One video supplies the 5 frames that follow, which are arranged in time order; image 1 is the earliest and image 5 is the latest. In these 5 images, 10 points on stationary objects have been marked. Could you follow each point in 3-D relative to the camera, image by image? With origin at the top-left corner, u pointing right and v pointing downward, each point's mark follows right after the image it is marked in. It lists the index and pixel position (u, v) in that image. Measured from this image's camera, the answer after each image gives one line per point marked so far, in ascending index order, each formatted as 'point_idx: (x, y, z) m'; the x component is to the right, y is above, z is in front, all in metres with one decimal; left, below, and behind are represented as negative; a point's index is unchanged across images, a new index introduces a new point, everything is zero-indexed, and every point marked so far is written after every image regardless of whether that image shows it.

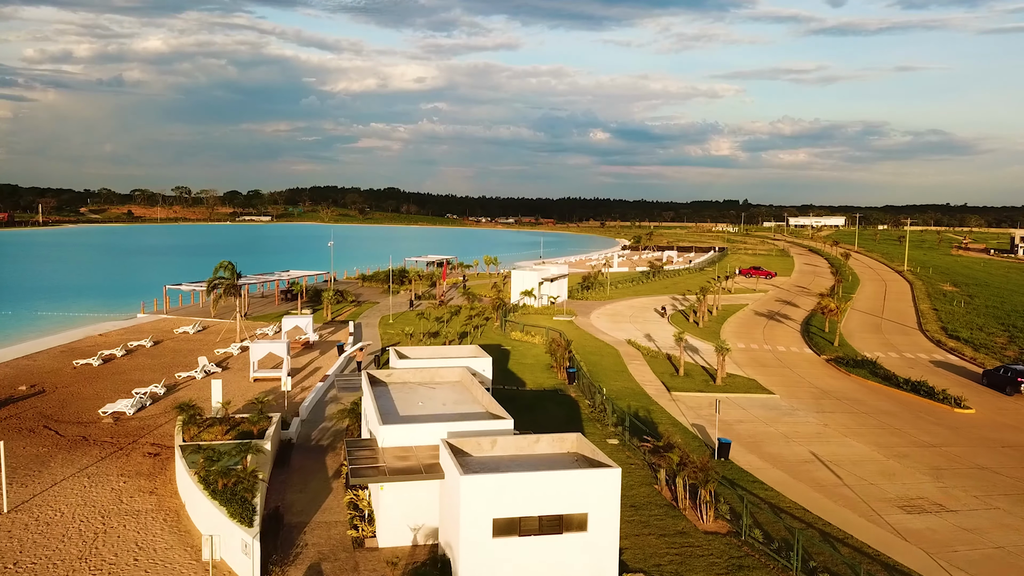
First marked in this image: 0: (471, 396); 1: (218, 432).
0: (-0.8, -2.2, +18.4) m
1: (-6.1, -3.0, +19.0) m
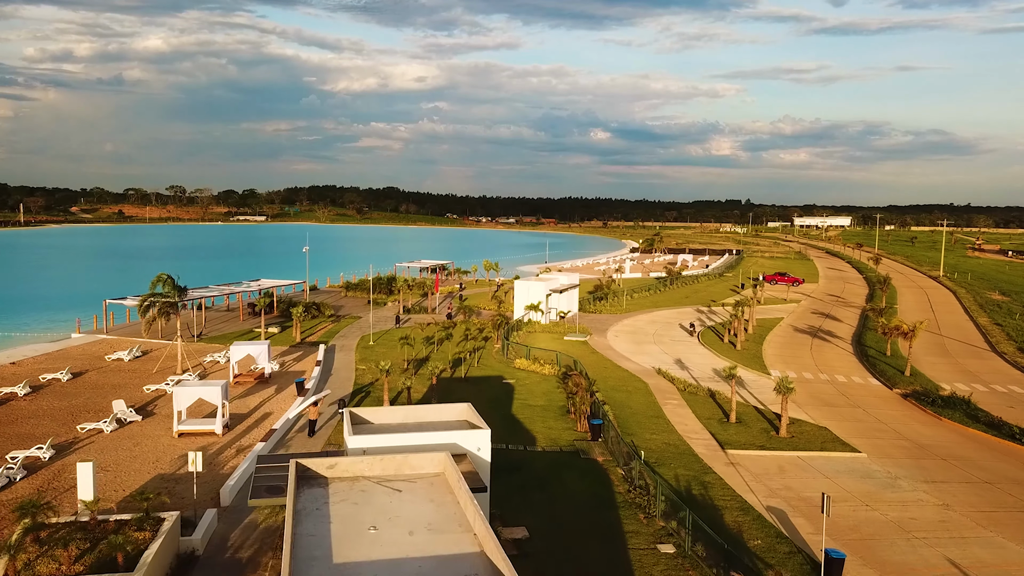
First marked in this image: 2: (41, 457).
0: (-0.7, -2.8, +11.6) m
1: (-6.0, -3.6, +12.2) m
2: (-9.9, -3.5, +19.2) m
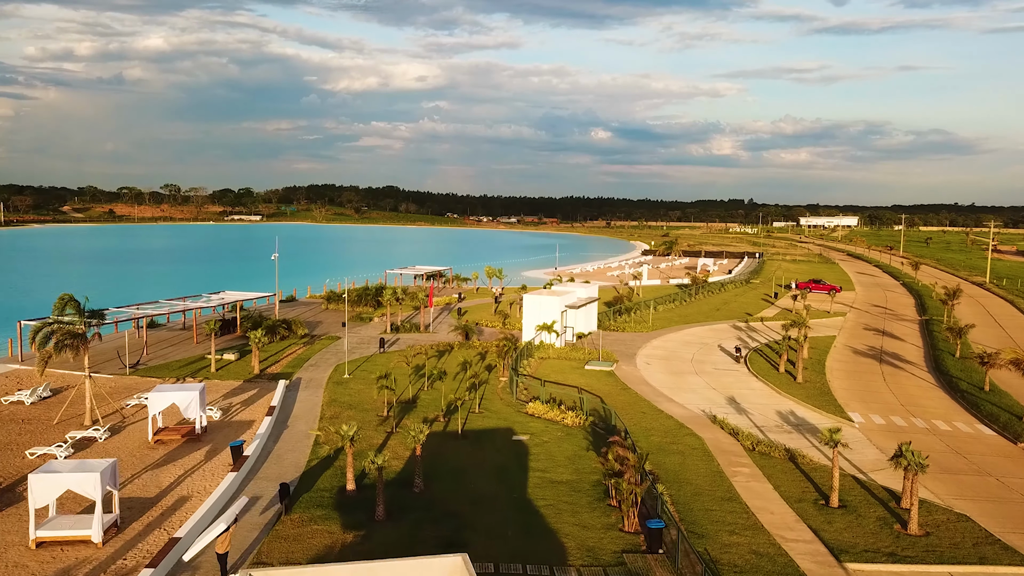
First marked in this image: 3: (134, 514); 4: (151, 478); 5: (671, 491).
0: (-0.4, -3.4, +4.6) m
1: (-5.7, -4.2, +5.2) m
2: (-9.6, -4.1, +12.2) m
3: (-6.7, -4.0, +16.2) m
4: (-7.1, -3.7, +18.3) m
5: (+3.1, -3.9, +18.0) m
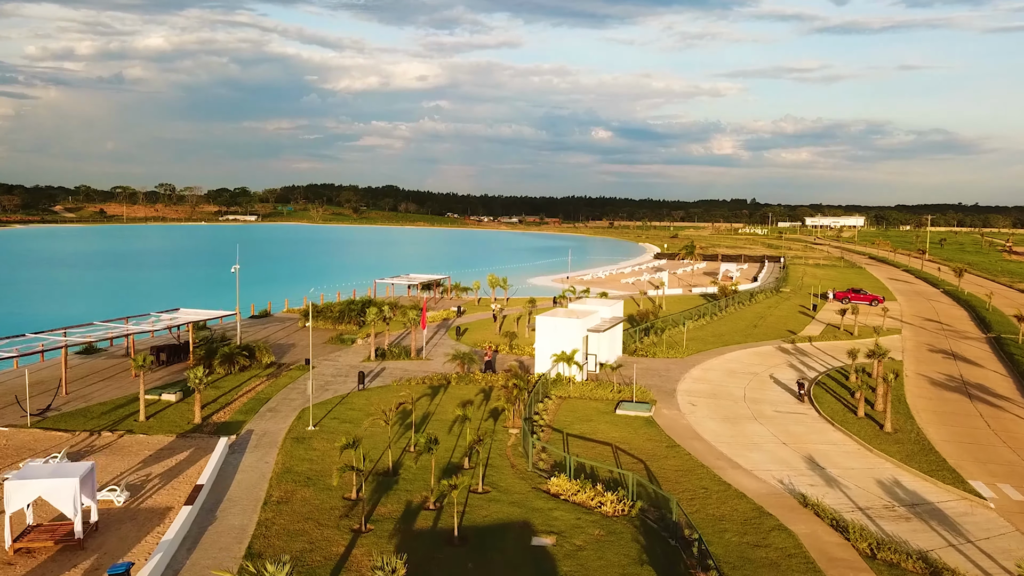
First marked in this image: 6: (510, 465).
0: (-0.1, -4.1, -1.9) m
1: (-5.4, -4.9, -1.3) m
2: (-9.3, -4.8, +5.8) m
3: (-6.3, -4.6, +9.7) m
4: (-6.8, -4.4, +11.8) m
5: (+3.4, -4.6, +11.5) m
6: (0.0, -3.7, +19.5) m
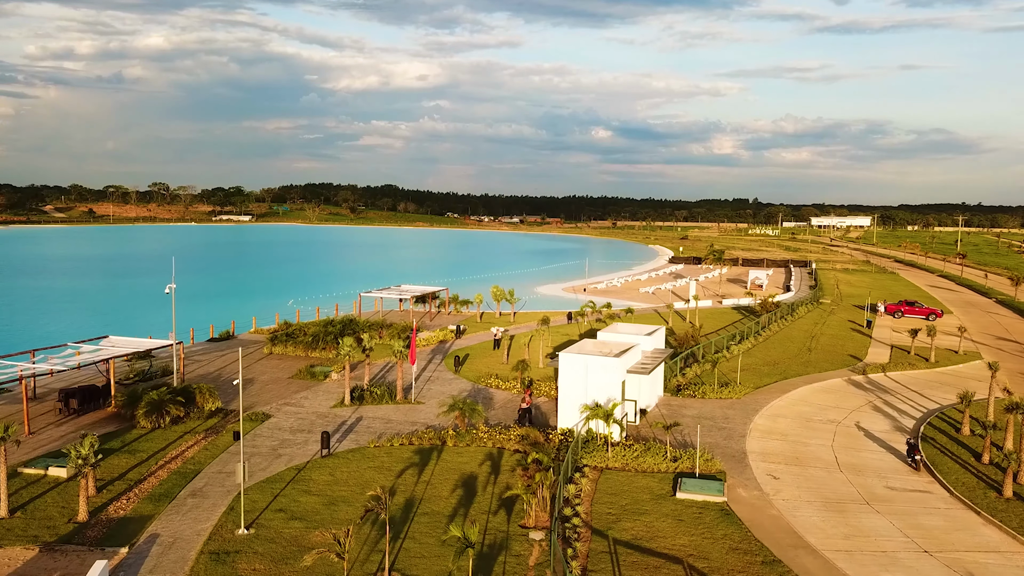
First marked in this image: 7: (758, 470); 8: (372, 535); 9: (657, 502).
0: (+0.3, -4.7, -8.8) m
1: (-5.0, -5.6, -8.2) m
2: (-8.9, -5.5, -1.2) m
3: (-6.0, -5.3, +2.8) m
4: (-6.5, -5.1, +4.9) m
5: (+3.8, -5.2, +4.6) m
6: (+0.4, -4.4, +12.5) m
7: (+5.4, -3.9, +20.0) m
8: (-2.3, -4.0, +15.3) m
9: (+2.8, -4.0, +17.5) m
